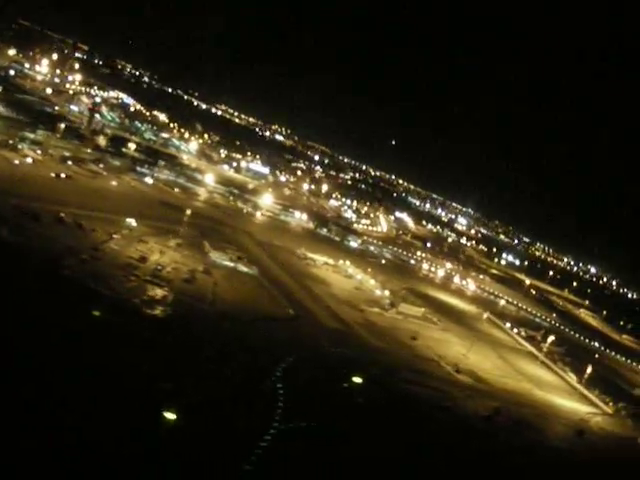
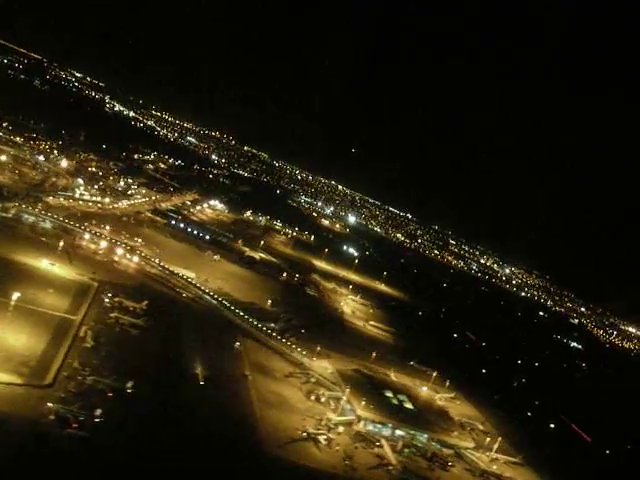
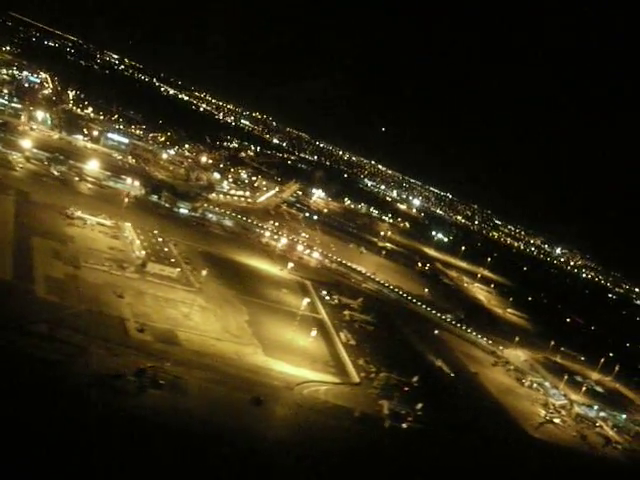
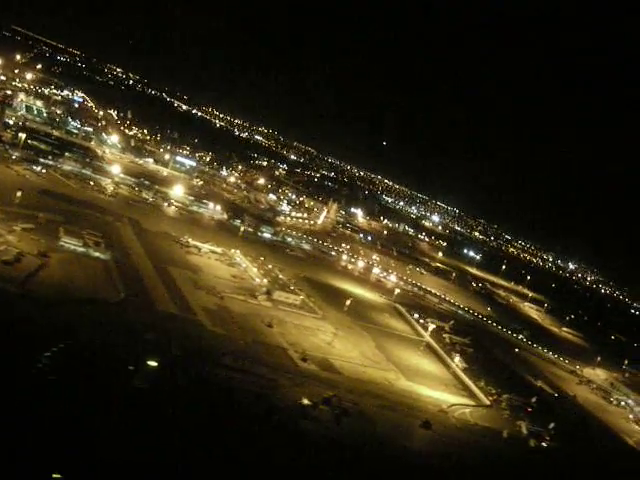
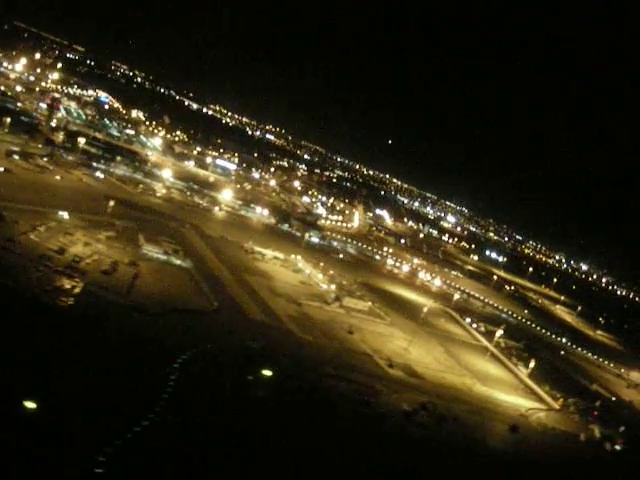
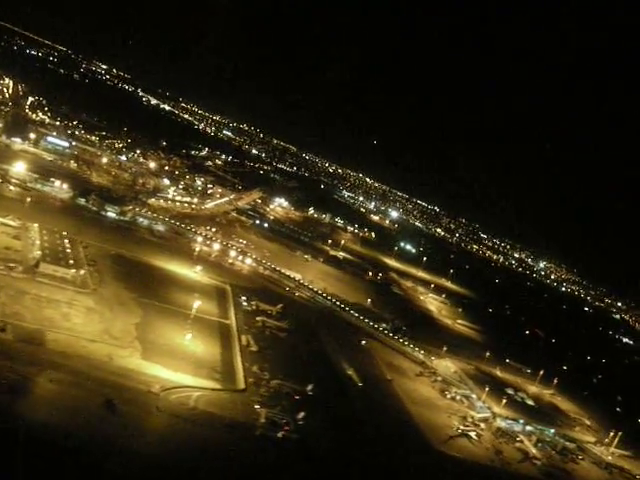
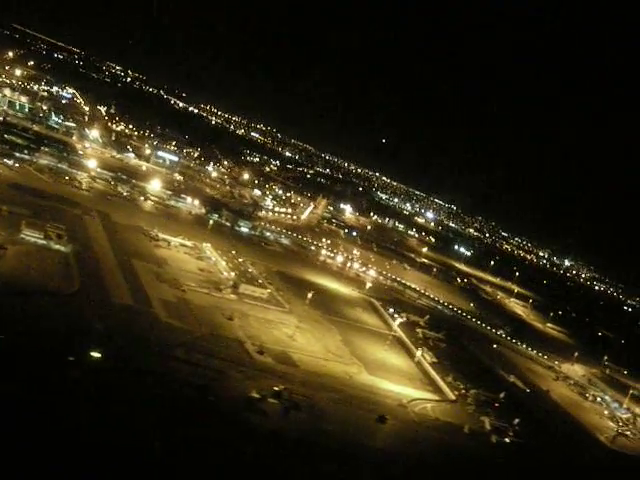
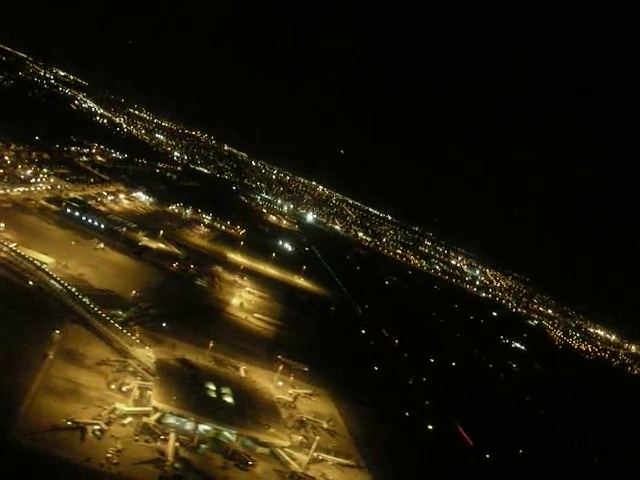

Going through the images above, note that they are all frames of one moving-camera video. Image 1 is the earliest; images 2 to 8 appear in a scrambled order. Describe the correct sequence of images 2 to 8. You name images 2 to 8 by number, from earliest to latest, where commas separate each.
5, 4, 7, 3, 6, 2, 8
